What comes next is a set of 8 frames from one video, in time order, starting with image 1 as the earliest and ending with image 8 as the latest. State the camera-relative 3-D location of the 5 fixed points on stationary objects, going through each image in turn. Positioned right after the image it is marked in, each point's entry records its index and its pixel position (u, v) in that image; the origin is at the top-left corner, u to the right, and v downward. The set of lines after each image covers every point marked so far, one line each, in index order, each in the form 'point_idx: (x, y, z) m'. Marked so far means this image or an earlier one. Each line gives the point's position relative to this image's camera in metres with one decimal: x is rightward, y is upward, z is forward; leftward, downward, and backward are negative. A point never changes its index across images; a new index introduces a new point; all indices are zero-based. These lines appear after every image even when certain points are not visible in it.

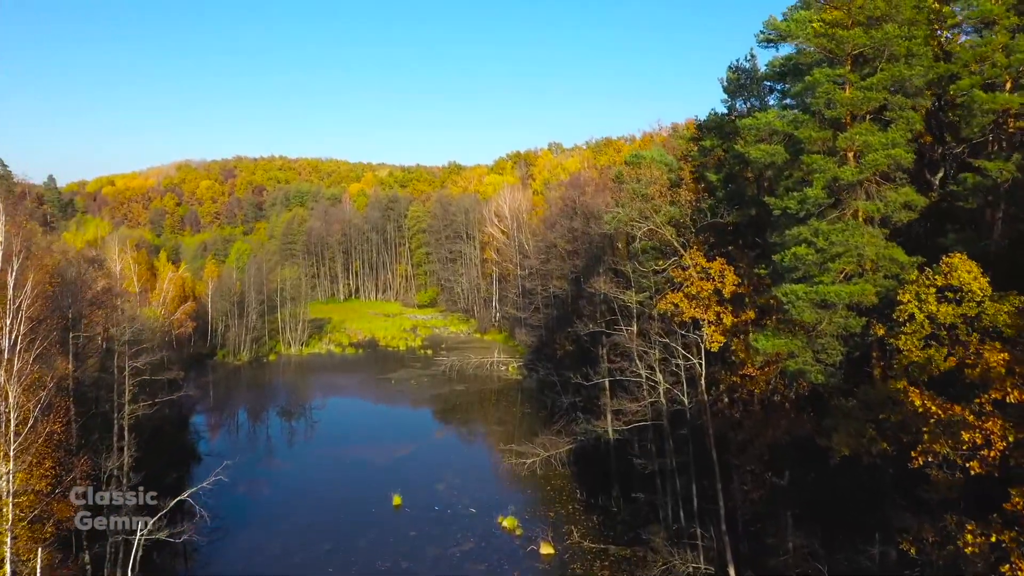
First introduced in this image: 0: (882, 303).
0: (+6.7, -0.3, +10.9) m
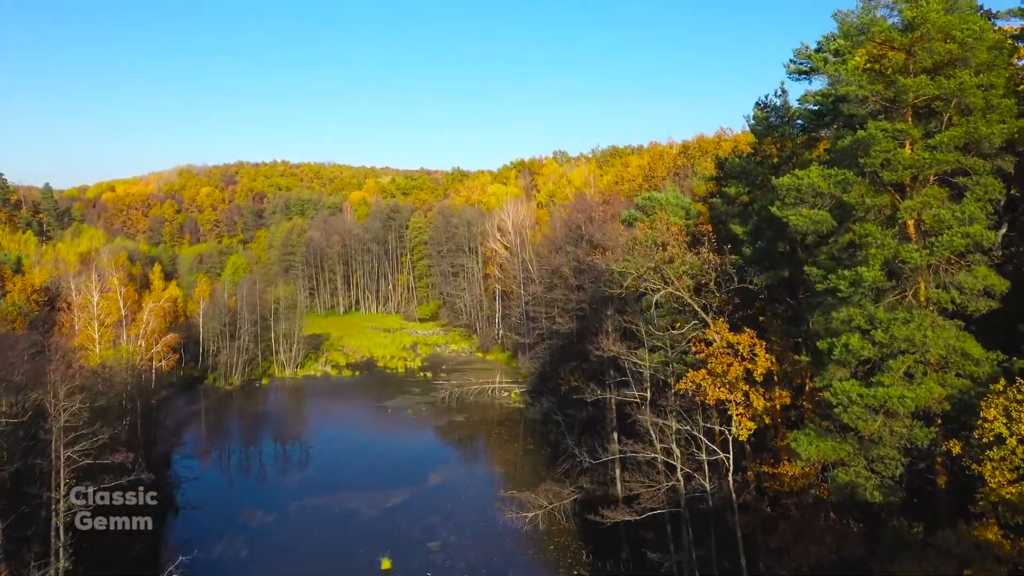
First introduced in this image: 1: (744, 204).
0: (+6.6, -1.8, +9.0) m
1: (+5.7, +2.0, +14.6) m
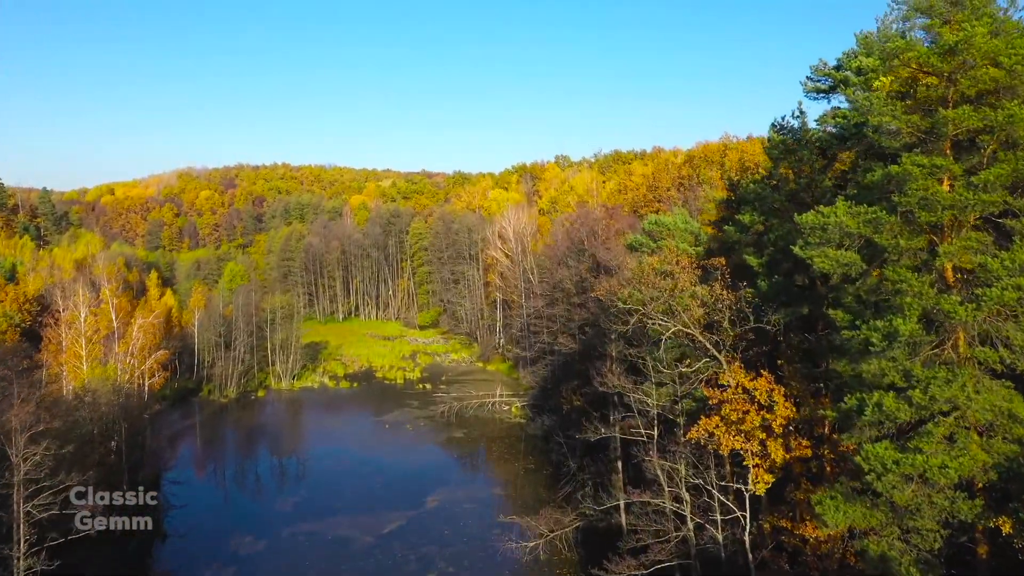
0: (+6.6, -2.6, +8.1) m
1: (+5.6, +1.2, +13.7) m
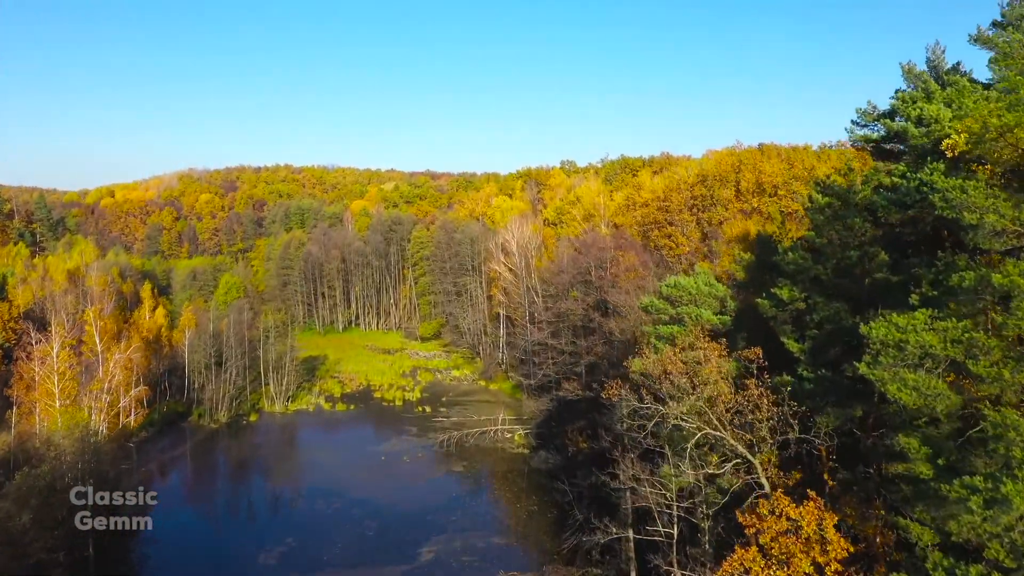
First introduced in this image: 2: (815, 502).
0: (+6.5, -4.2, +6.2) m
1: (+5.6, -0.3, +11.8) m
2: (+4.6, -3.2, +9.1) m
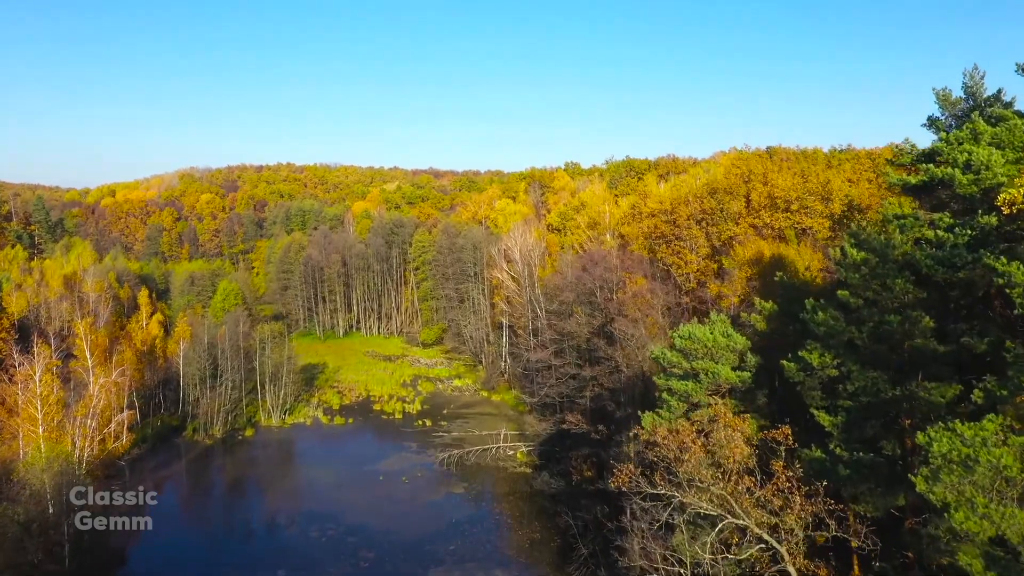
0: (+6.4, -5.3, +5.1) m
1: (+5.6, -1.4, +10.7) m
2: (+4.5, -4.3, +8.0) m
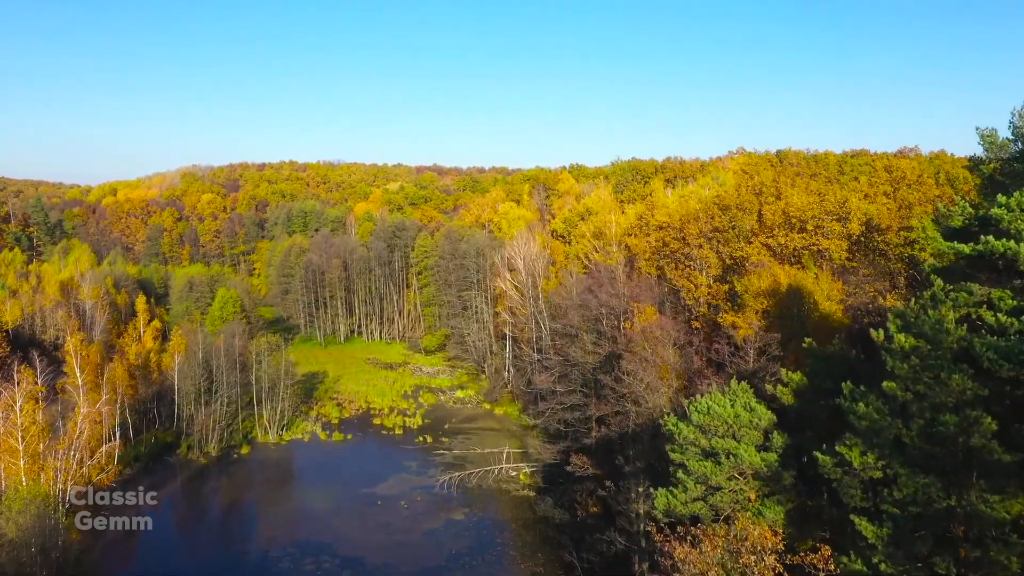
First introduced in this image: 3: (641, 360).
0: (+6.3, -6.6, +4.0) m
1: (+5.6, -2.7, +9.5) m
2: (+4.5, -5.6, +6.9) m
3: (+4.1, -2.3, +19.2) m
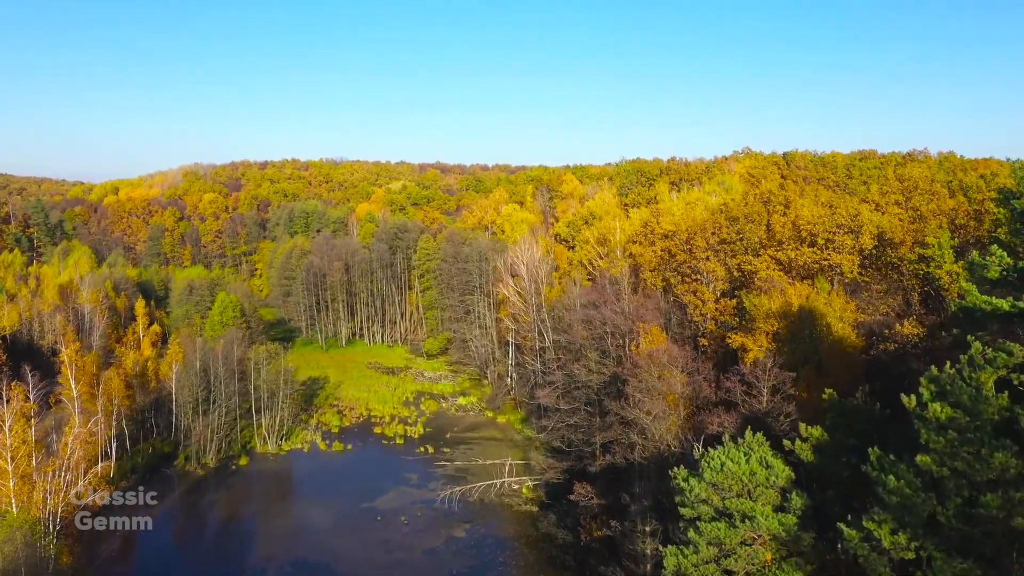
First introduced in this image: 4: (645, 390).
0: (+6.3, -7.5, +3.3) m
1: (+5.6, -3.5, +8.8) m
2: (+4.5, -6.4, +6.2) m
3: (+4.2, -3.0, +18.5) m
4: (+4.1, -3.1, +18.4) m
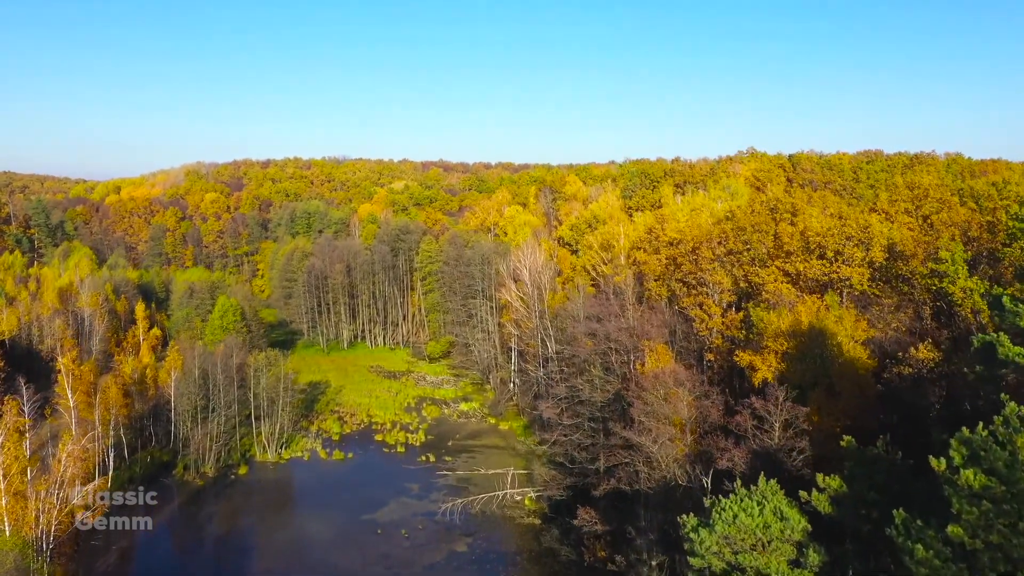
0: (+6.3, -8.2, +2.8) m
1: (+5.6, -4.2, +8.3) m
2: (+4.4, -7.1, +5.7) m
3: (+4.2, -3.7, +18.0) m
4: (+4.1, -3.8, +17.9) m
